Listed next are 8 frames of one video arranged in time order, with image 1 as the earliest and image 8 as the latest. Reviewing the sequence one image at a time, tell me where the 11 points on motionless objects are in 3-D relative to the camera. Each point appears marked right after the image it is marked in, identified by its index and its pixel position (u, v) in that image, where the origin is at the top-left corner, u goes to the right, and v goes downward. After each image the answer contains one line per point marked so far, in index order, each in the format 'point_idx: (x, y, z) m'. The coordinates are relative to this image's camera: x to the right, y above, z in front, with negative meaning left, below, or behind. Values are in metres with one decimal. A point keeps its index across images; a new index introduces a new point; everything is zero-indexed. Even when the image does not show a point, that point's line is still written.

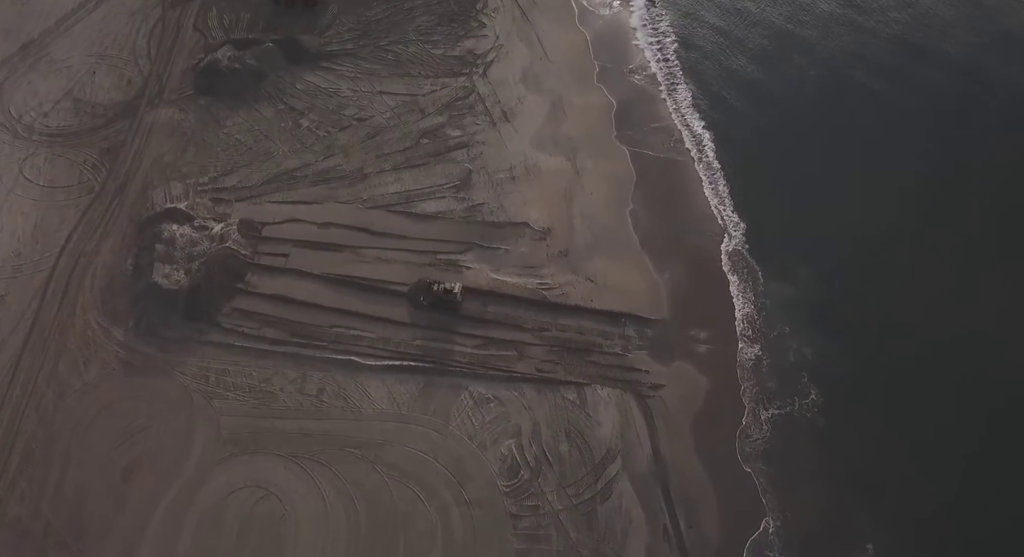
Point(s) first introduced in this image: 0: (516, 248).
0: (+0.1, +0.7, +19.7) m
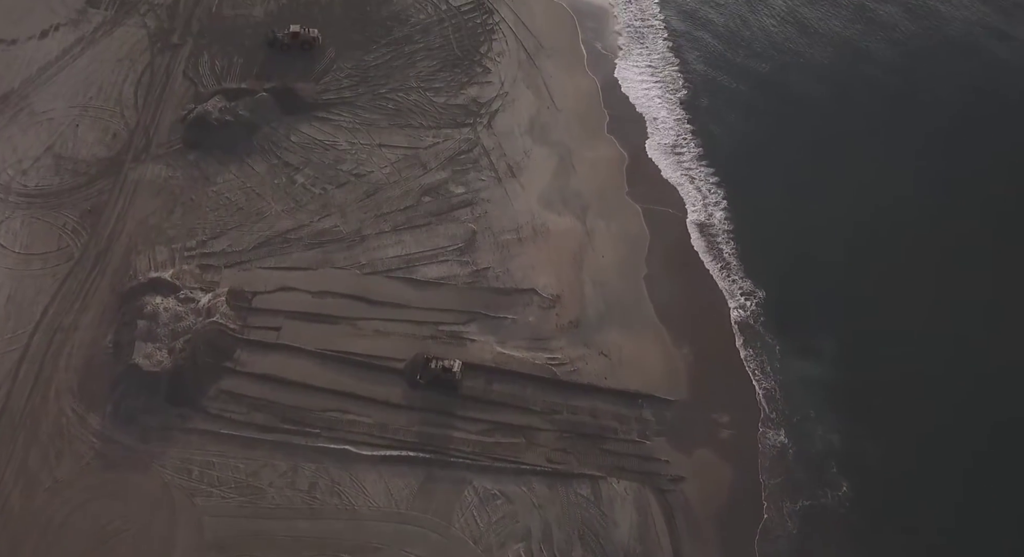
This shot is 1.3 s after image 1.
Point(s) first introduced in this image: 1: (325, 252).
0: (+0.3, -0.8, +18.5) m
1: (-4.1, +0.6, +19.4) m
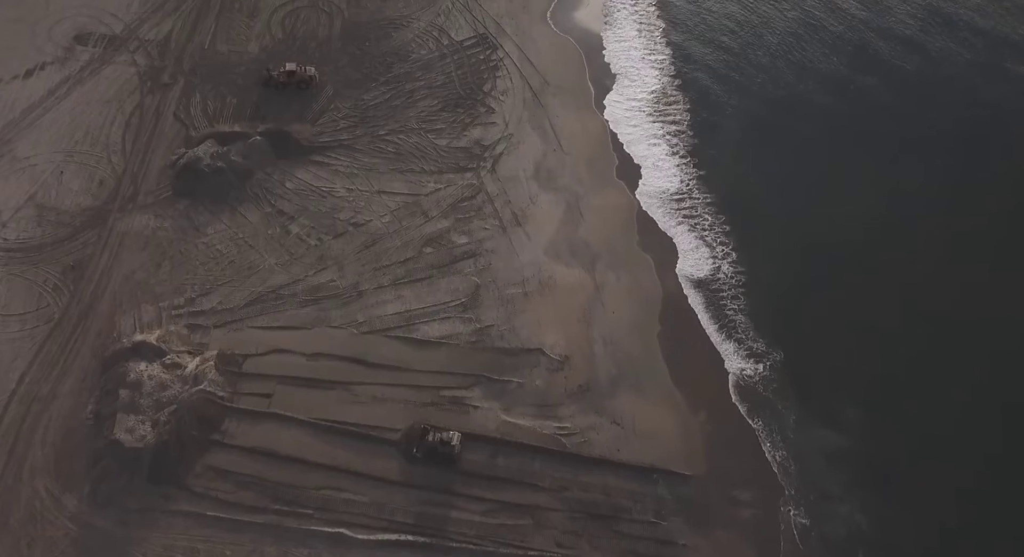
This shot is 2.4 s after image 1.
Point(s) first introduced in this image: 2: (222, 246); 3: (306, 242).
0: (+0.4, -2.0, +17.4) m
1: (-3.9, -0.6, +18.4) m
2: (-6.3, +0.7, +19.4) m
3: (-4.6, +0.8, +19.8) m
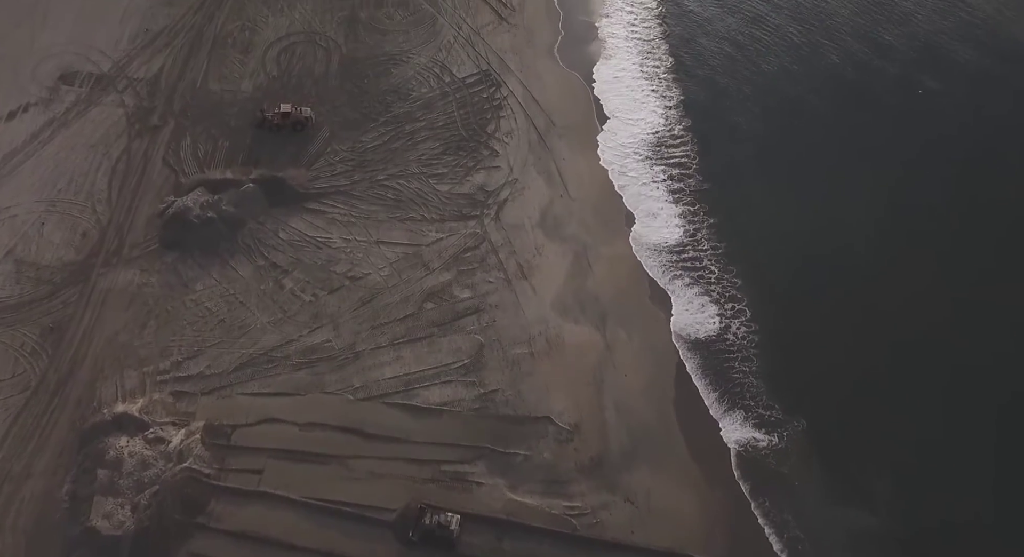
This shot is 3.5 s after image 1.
0: (+0.5, -3.2, +16.4) m
1: (-3.8, -1.9, +17.3) m
2: (-6.2, -0.5, +18.3) m
3: (-4.4, -0.4, +18.7) m
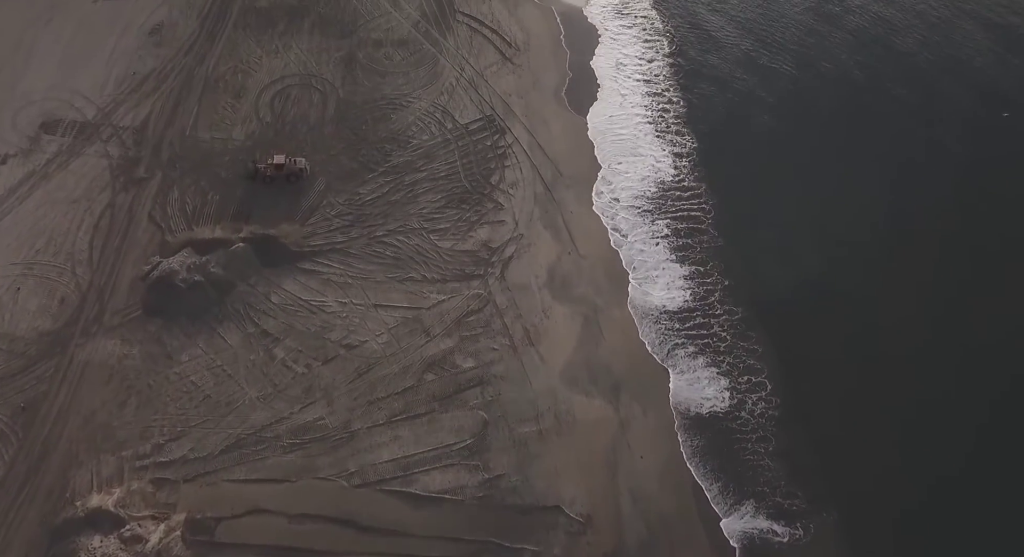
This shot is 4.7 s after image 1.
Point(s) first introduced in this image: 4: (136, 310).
0: (+0.6, -4.6, +15.1) m
1: (-3.7, -3.2, +16.1) m
2: (-6.1, -1.9, +17.1) m
3: (-4.3, -1.8, +17.5) m
4: (-7.6, -0.6, +18.0) m
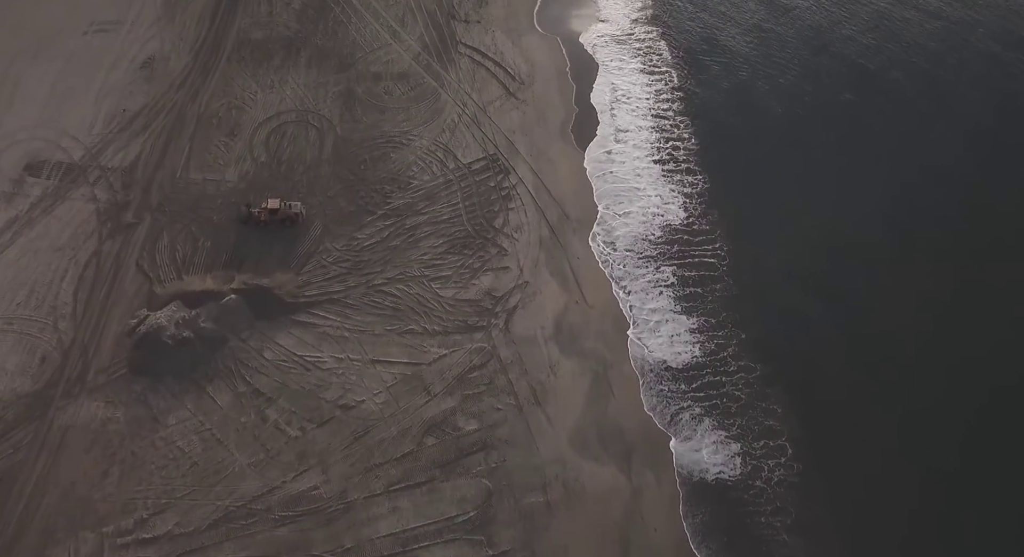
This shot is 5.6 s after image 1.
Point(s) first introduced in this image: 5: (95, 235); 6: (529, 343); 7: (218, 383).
0: (+0.7, -5.6, +14.1) m
1: (-3.6, -4.3, +15.1) m
2: (-6.0, -3.0, +16.2) m
3: (-4.2, -2.9, +16.6) m
4: (-7.5, -1.7, +17.1) m
5: (-9.1, +0.9, +19.5) m
6: (+0.4, -1.4, +18.5) m
7: (-5.7, -2.0, +17.2) m
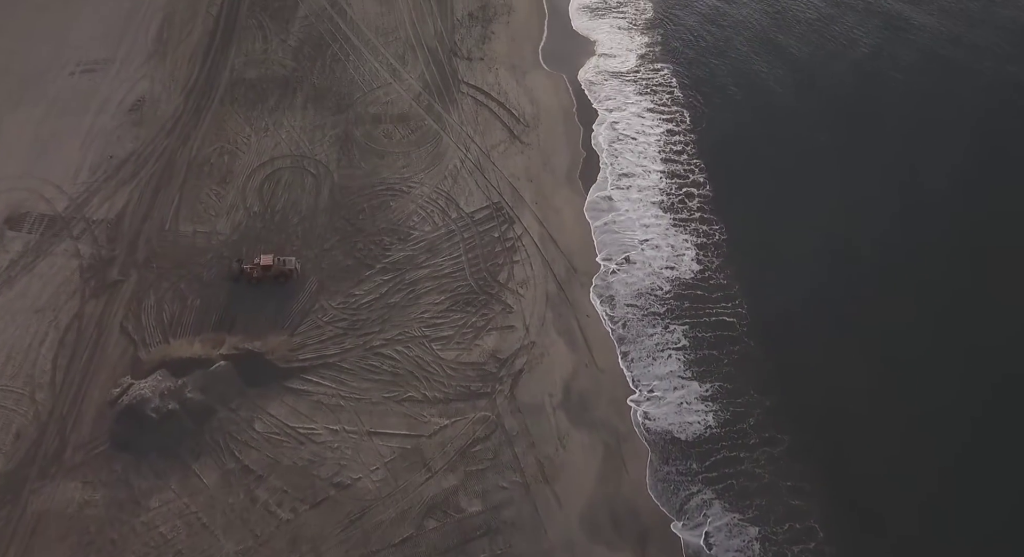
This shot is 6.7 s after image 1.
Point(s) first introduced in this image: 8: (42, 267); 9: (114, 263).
0: (+0.8, -6.9, +13.0) m
1: (-3.5, -5.5, +14.0) m
2: (-5.9, -4.2, +15.1) m
3: (-4.1, -4.1, +15.5) m
4: (-7.4, -3.0, +16.0) m
5: (-9.0, -0.3, +18.5) m
6: (+0.5, -2.7, +17.4) m
7: (-5.6, -3.3, +16.1) m
8: (-10.0, +0.2, +18.9) m
9: (-8.6, +0.3, +19.3) m
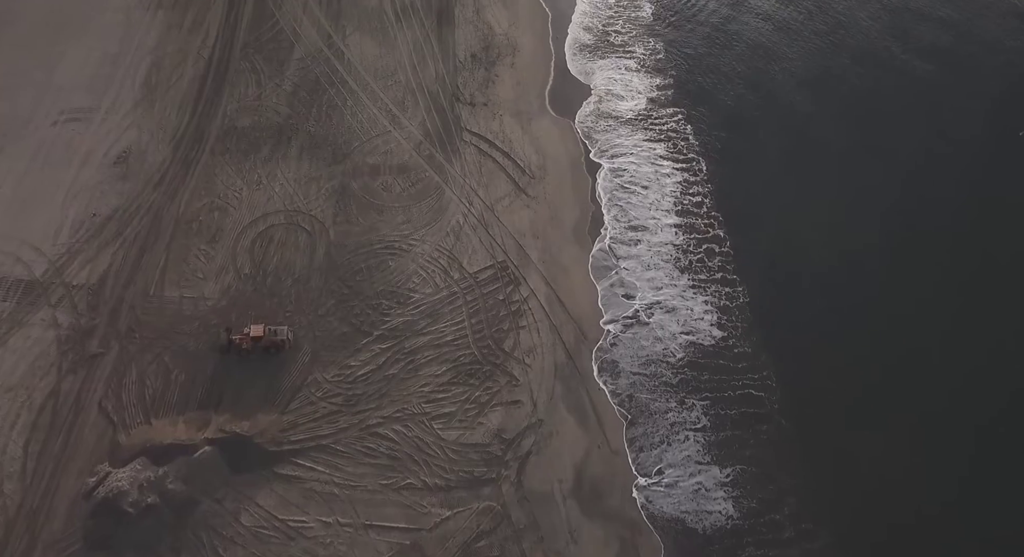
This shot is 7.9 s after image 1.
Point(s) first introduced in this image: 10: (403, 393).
0: (+0.9, -8.2, +11.7) m
1: (-3.4, -6.9, +12.7) m
2: (-5.7, -5.6, +13.8) m
3: (-4.0, -5.5, +14.2) m
4: (-7.3, -4.4, +14.8) m
5: (-8.9, -1.8, +17.3) m
6: (+0.6, -4.1, +16.2) m
7: (-5.4, -4.7, +14.8) m
8: (-9.8, -1.2, +17.7) m
9: (-8.5, -1.1, +18.1) m
10: (-2.2, -2.3, +17.8) m
